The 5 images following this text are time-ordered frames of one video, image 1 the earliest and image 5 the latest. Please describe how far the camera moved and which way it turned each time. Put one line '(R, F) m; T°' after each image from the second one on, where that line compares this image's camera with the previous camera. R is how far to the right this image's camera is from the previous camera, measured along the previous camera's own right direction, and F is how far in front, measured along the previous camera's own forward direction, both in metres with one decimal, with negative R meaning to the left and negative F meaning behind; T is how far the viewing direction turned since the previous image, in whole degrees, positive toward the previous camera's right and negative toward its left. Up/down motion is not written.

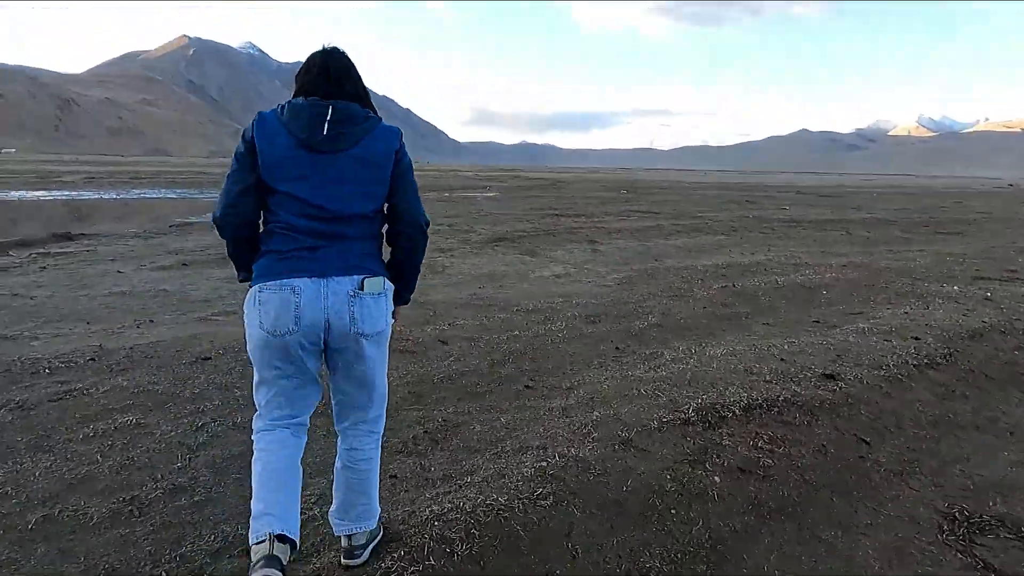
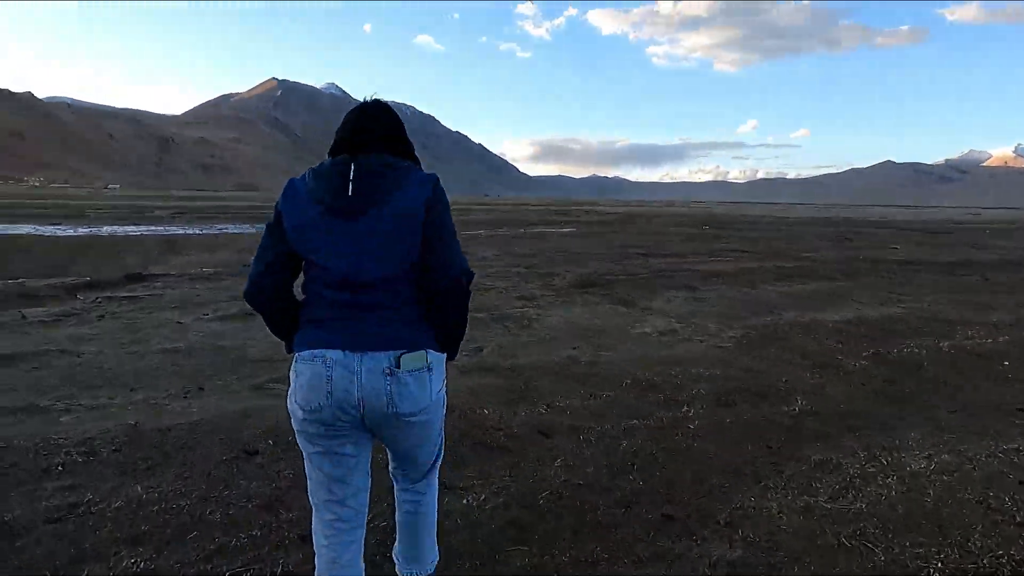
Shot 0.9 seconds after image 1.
(-0.4, +1.3) m; -6°
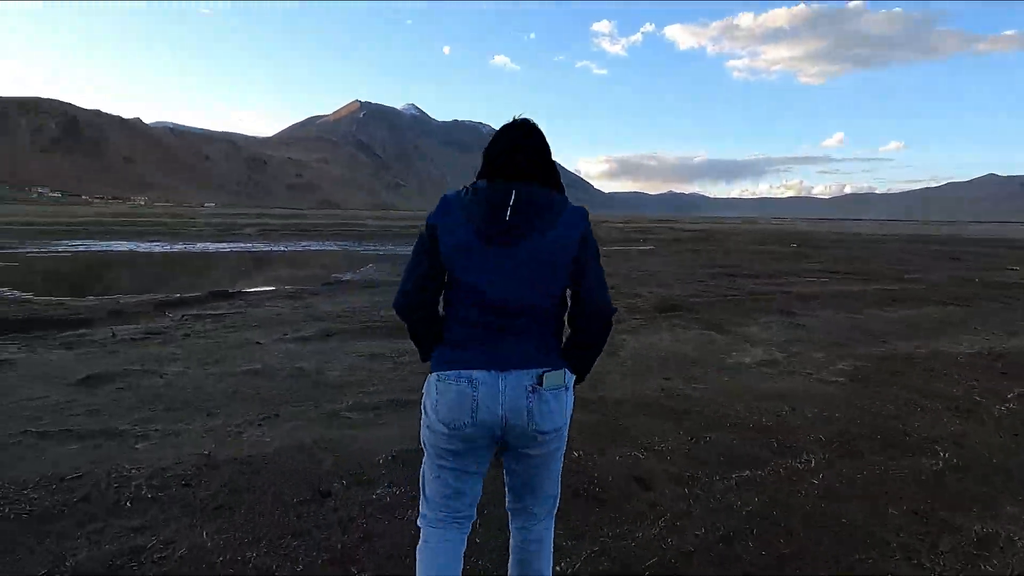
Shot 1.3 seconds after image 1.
(-0.1, +0.5) m; -6°
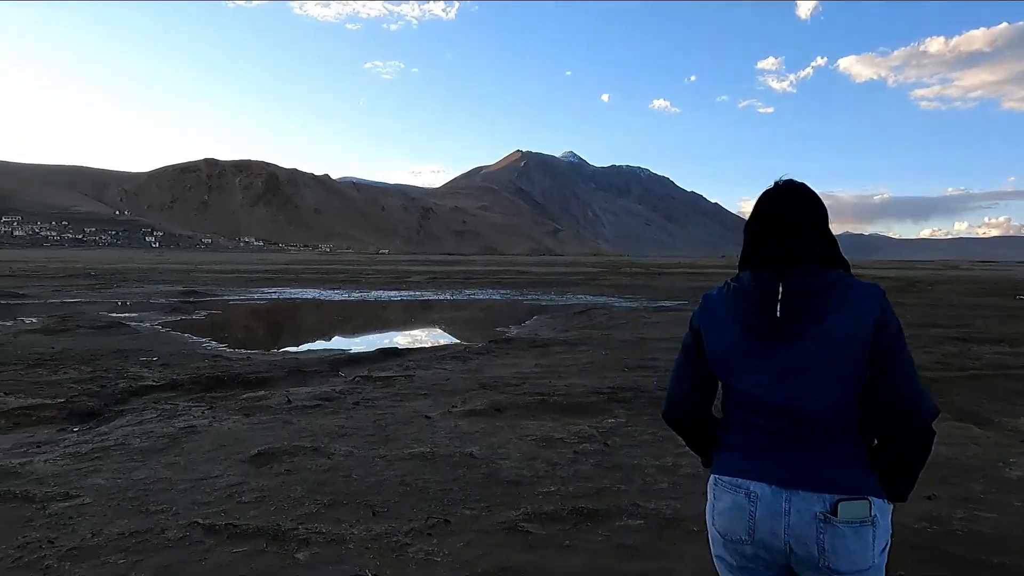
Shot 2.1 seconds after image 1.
(-0.4, +0.9) m; -13°
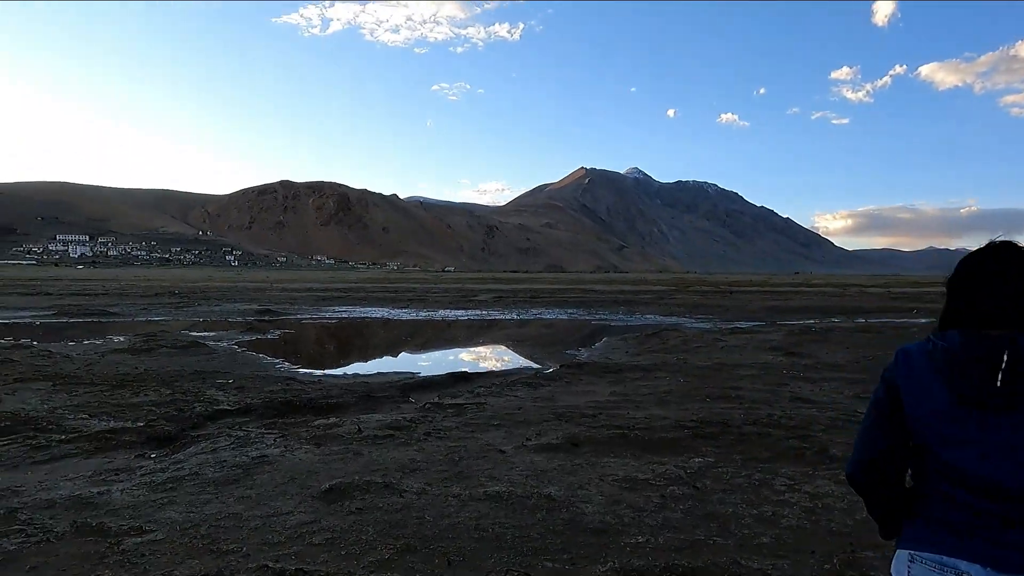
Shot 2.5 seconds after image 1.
(-0.2, +0.4) m; -6°
